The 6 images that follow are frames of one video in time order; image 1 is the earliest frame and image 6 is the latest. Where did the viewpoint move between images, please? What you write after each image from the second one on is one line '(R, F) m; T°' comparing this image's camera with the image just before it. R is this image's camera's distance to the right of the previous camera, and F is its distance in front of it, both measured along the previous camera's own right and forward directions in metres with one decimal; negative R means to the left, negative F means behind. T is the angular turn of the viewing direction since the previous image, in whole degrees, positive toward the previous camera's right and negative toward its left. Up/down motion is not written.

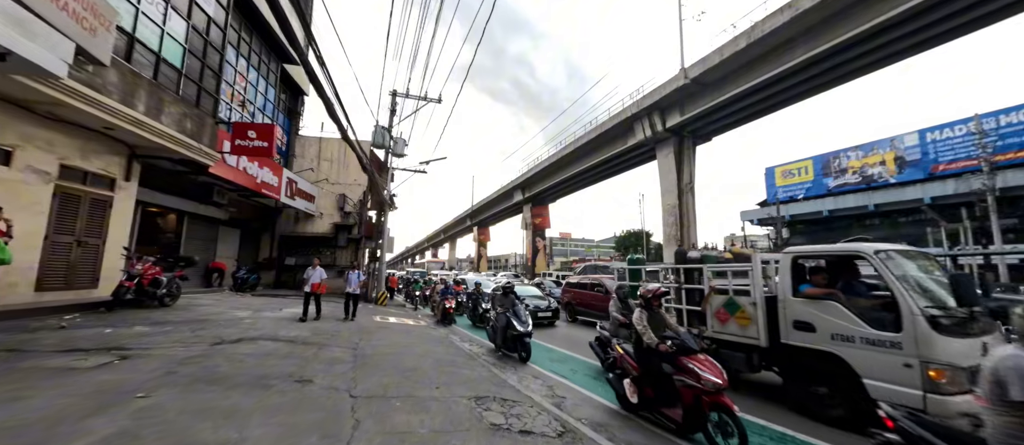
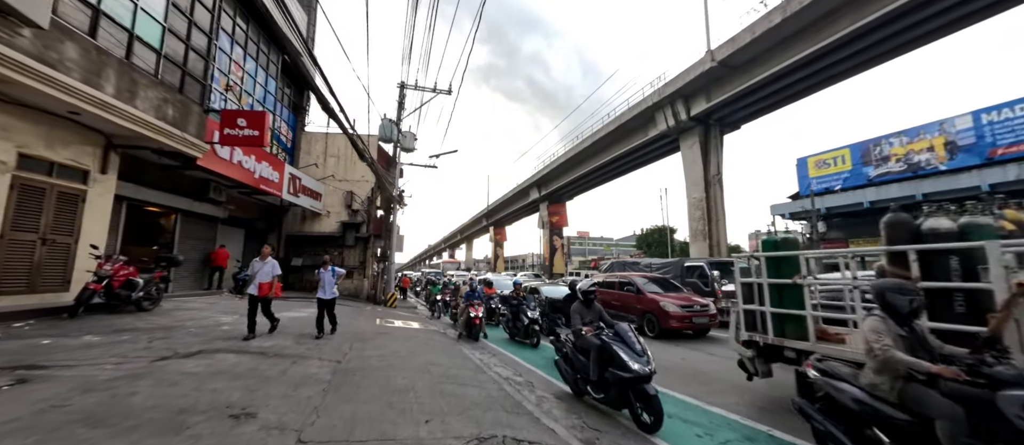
(0.0, +1.2) m; -3°
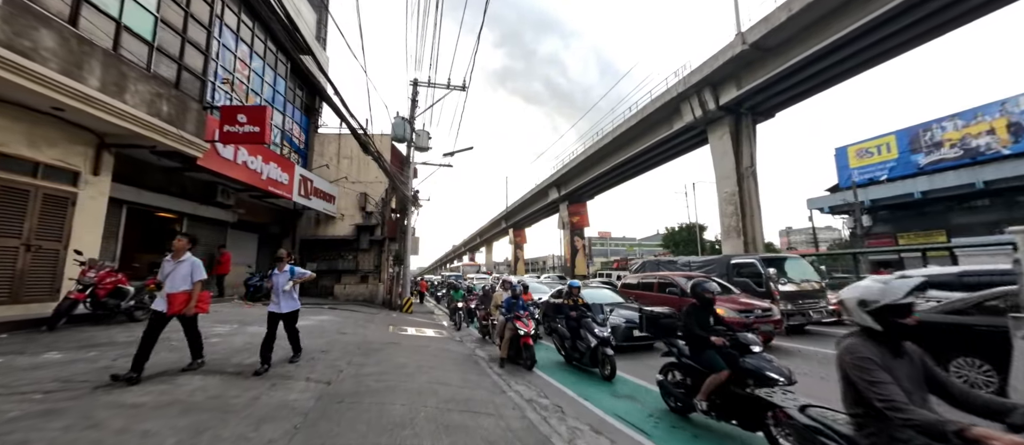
(0.0, +0.9) m; -3°
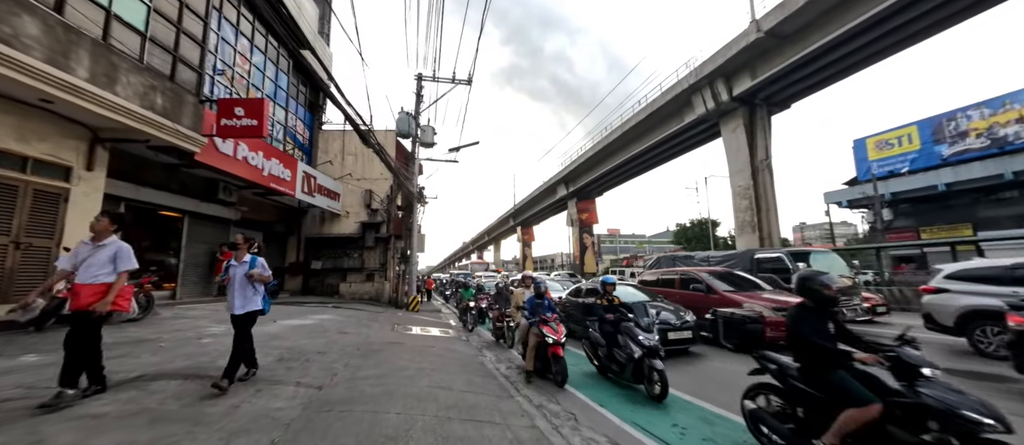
(0.0, +0.4) m; -1°
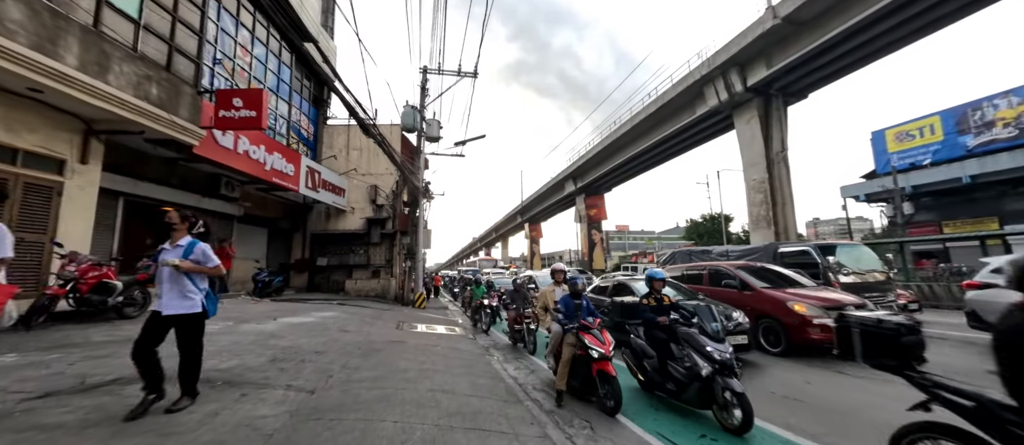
(0.0, +0.4) m; -1°
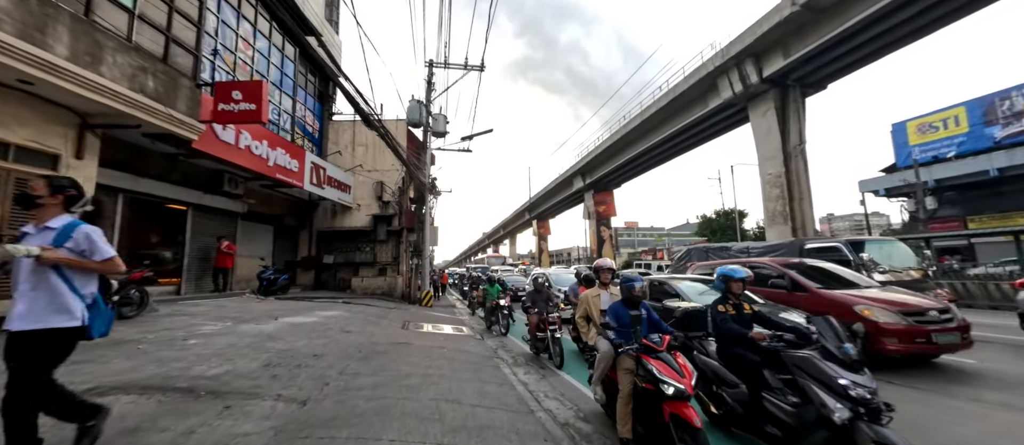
(0.0, +0.4) m; -1°
